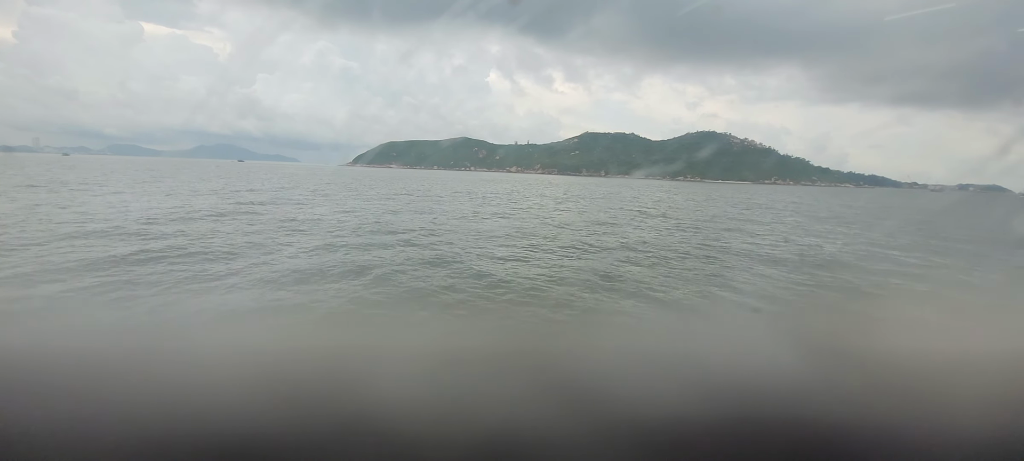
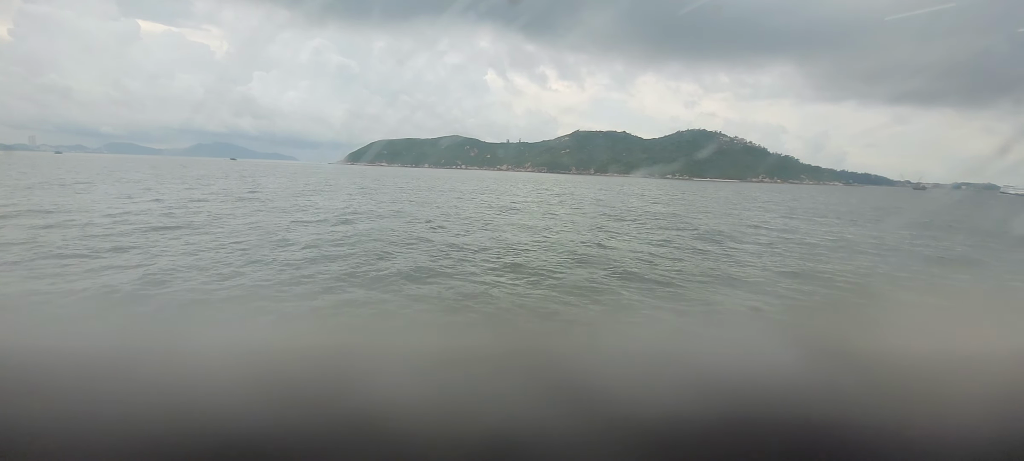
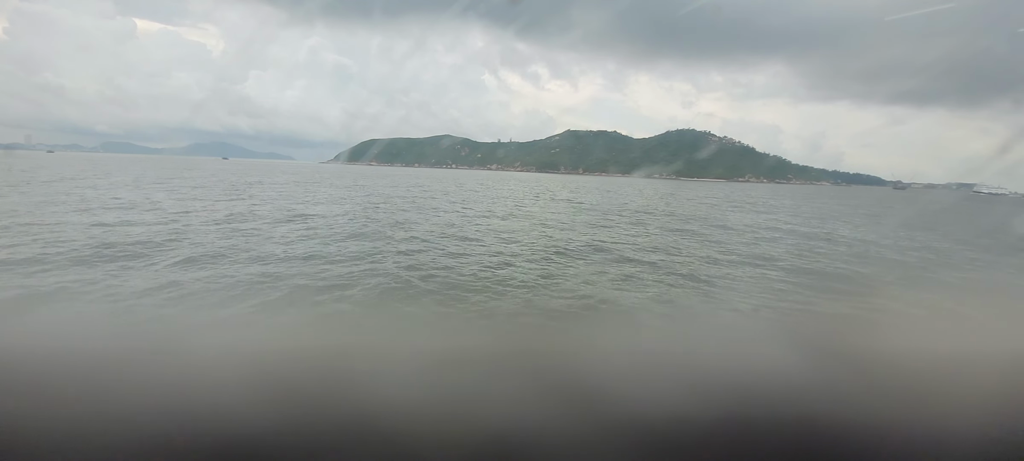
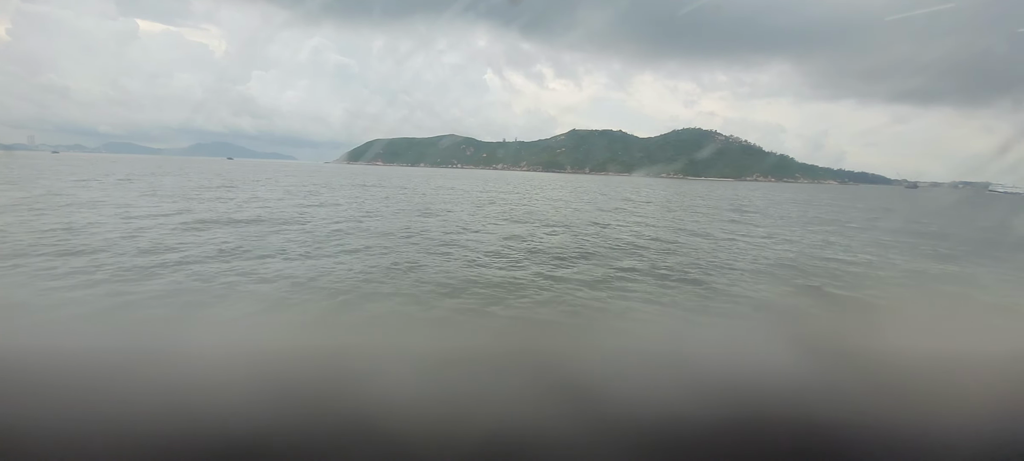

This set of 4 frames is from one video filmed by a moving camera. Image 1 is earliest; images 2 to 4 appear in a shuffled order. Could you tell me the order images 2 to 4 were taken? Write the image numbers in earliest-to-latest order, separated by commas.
2, 4, 3
